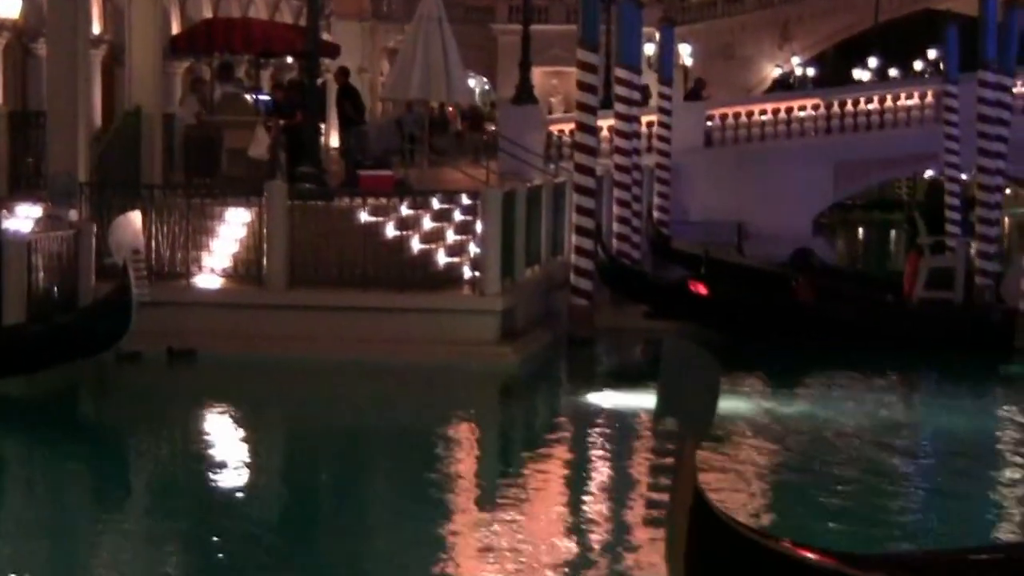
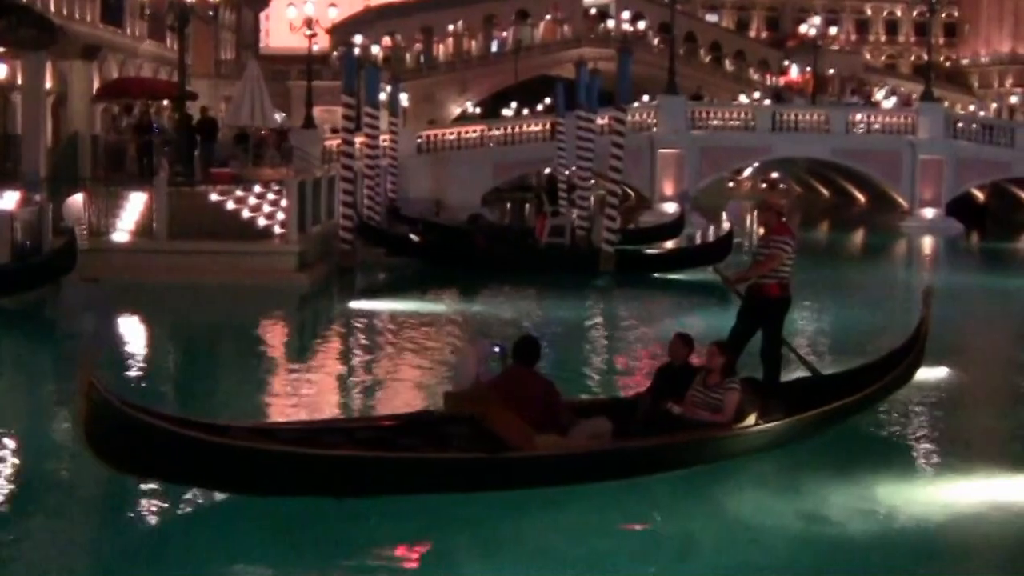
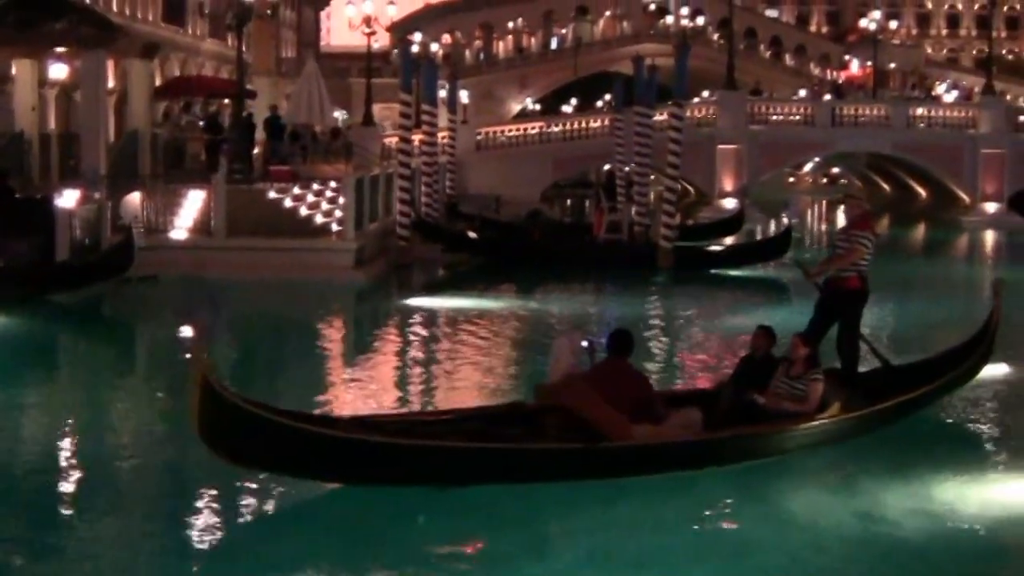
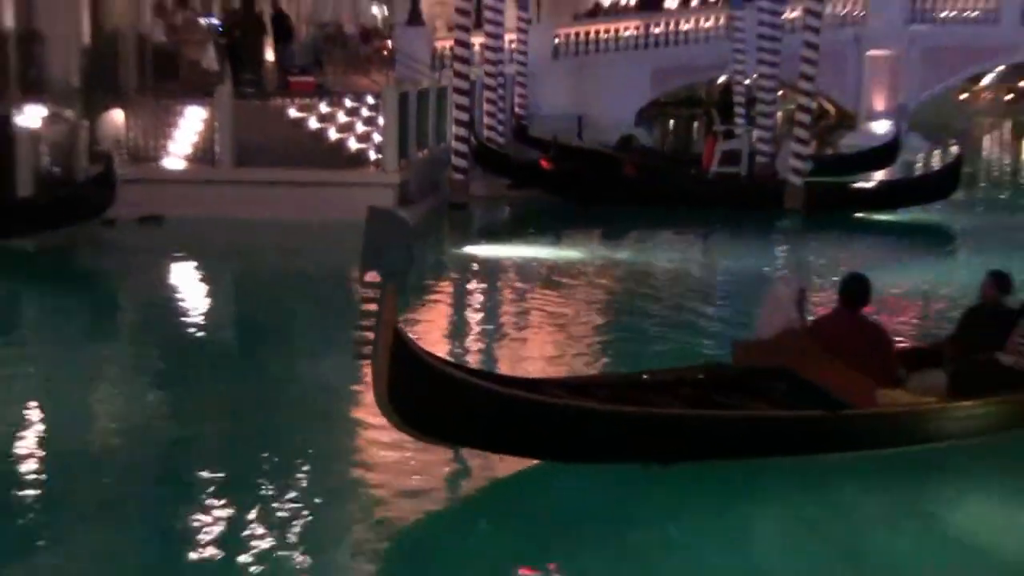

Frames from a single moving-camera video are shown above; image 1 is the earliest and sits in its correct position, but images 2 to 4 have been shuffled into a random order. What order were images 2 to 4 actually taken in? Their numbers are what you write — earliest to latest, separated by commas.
4, 3, 2
